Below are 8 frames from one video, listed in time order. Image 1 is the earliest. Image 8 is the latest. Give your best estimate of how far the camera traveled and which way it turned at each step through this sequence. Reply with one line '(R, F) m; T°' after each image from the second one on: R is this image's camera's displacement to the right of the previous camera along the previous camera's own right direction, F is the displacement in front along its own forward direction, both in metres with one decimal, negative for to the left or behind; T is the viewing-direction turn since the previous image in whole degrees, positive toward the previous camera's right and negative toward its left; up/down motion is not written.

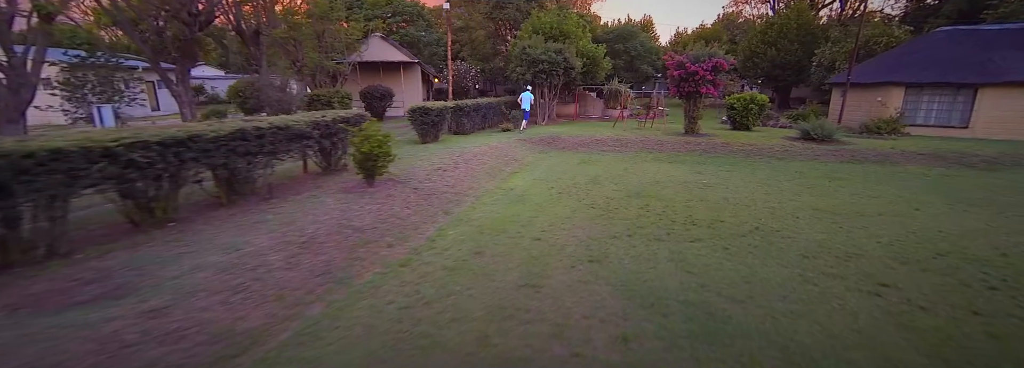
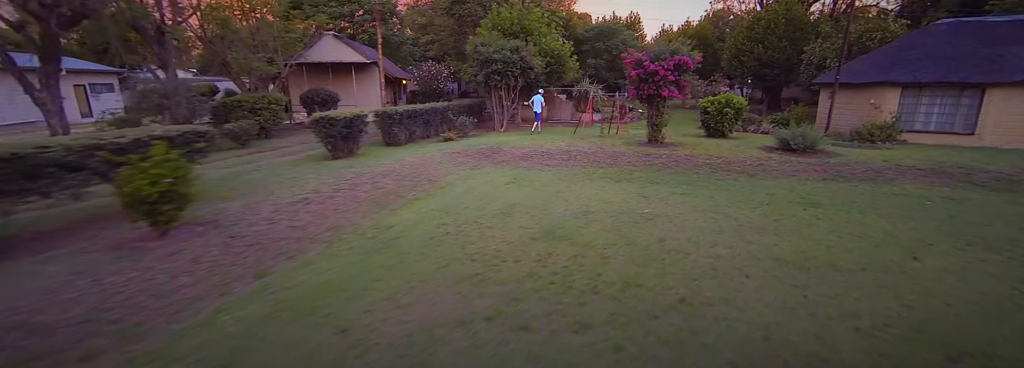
(+1.7, +1.7) m; 0°
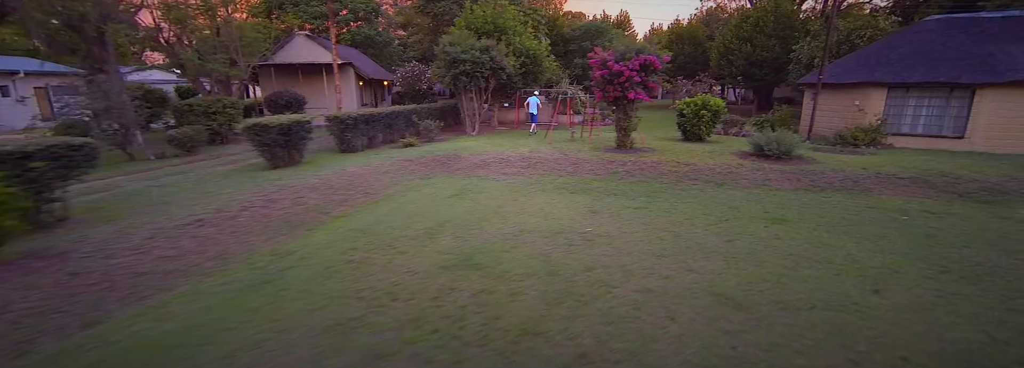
(+1.0, +0.7) m; 0°
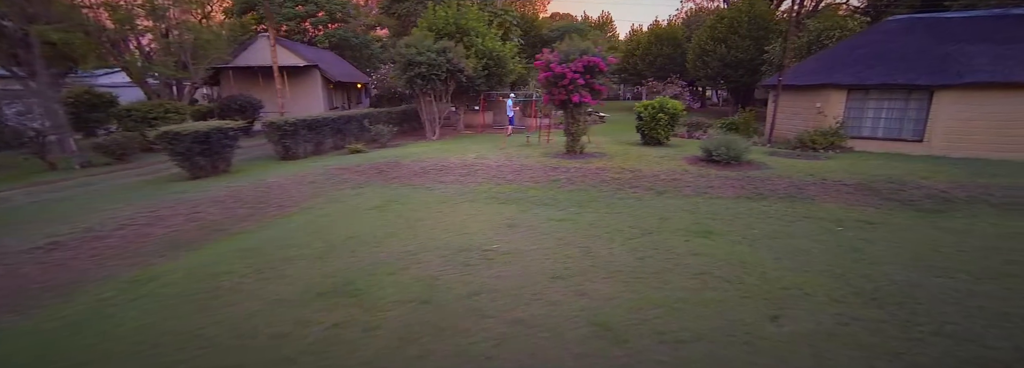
(+1.2, +0.4) m; +1°
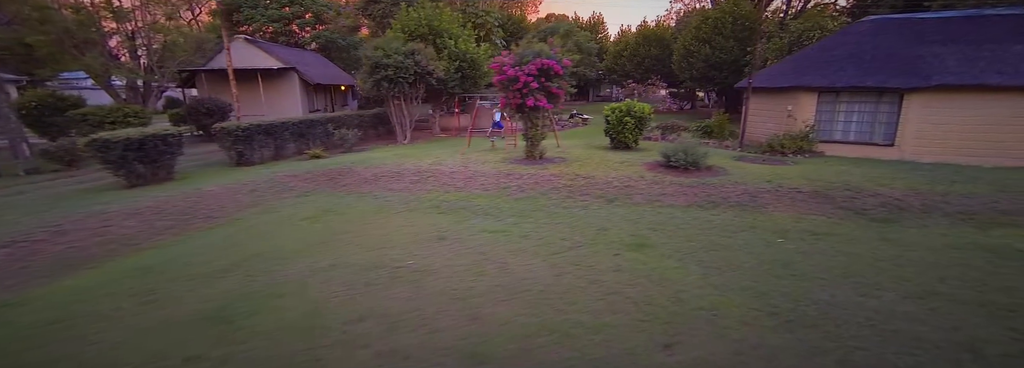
(+1.0, +0.3) m; 0°
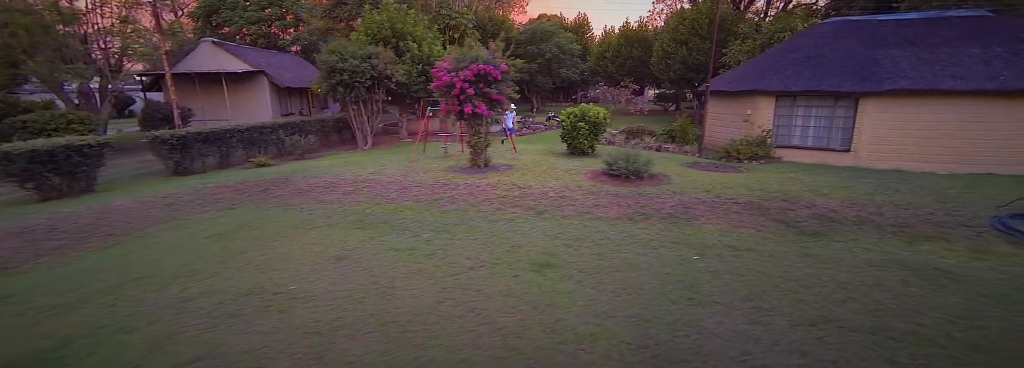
(+1.2, +0.3) m; 0°
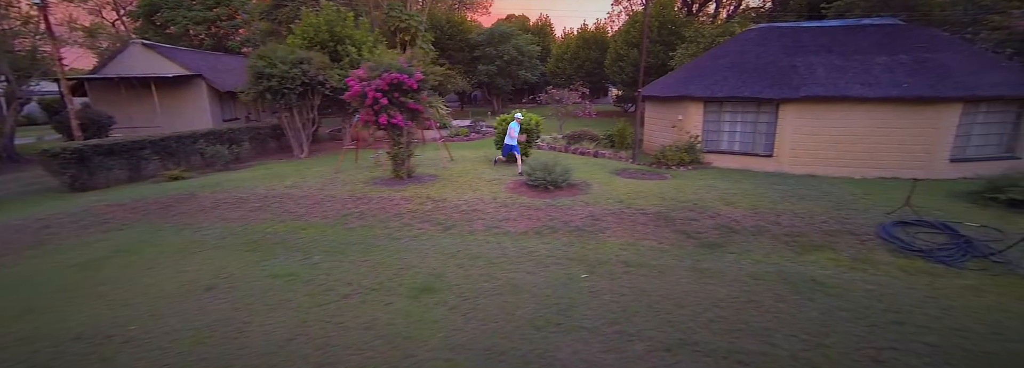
(+1.2, +0.2) m; +3°
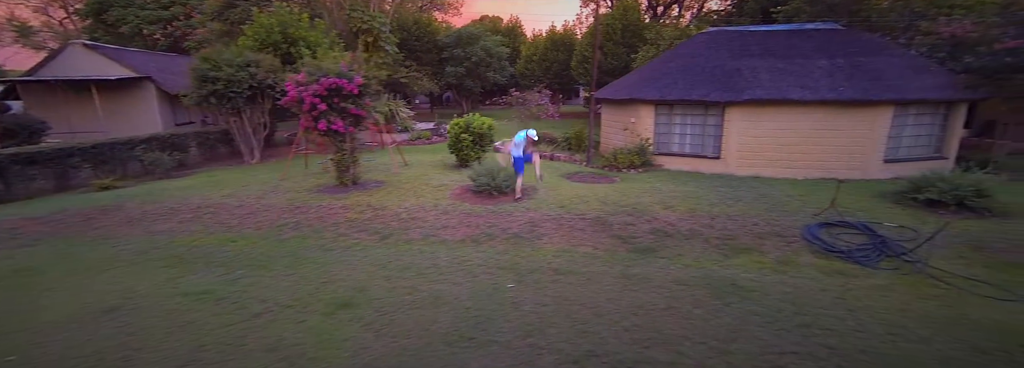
(+0.7, +0.1) m; +3°
